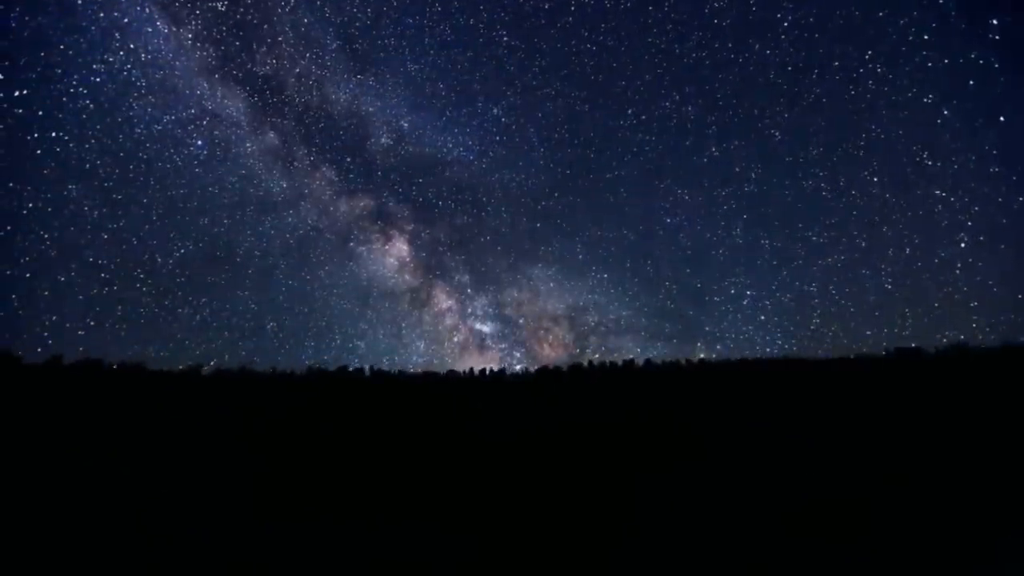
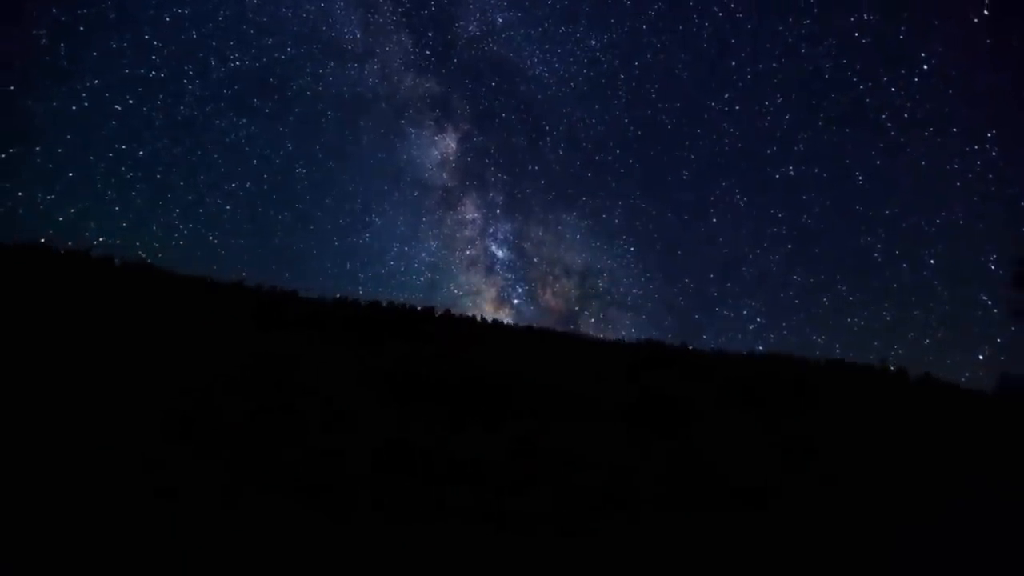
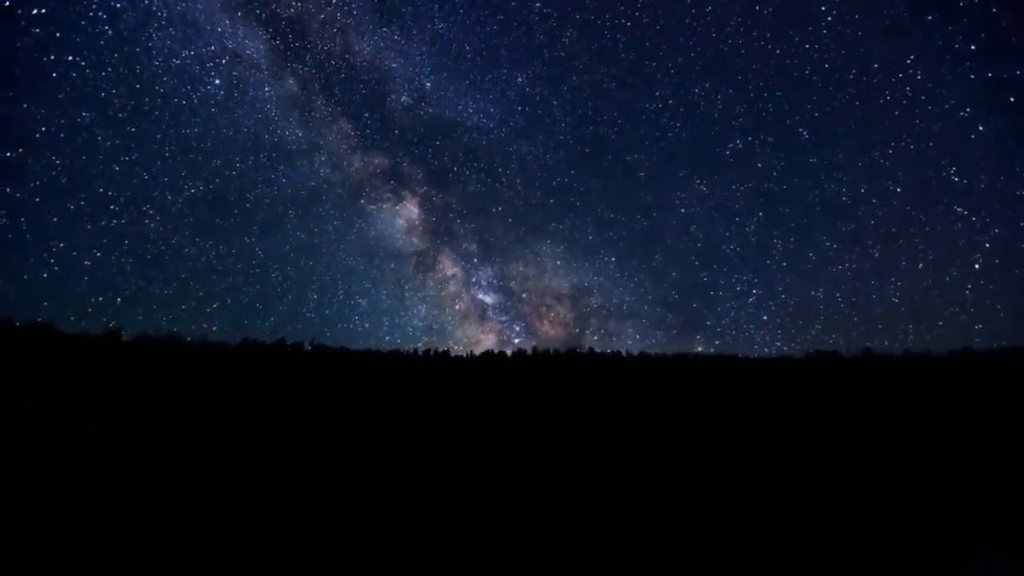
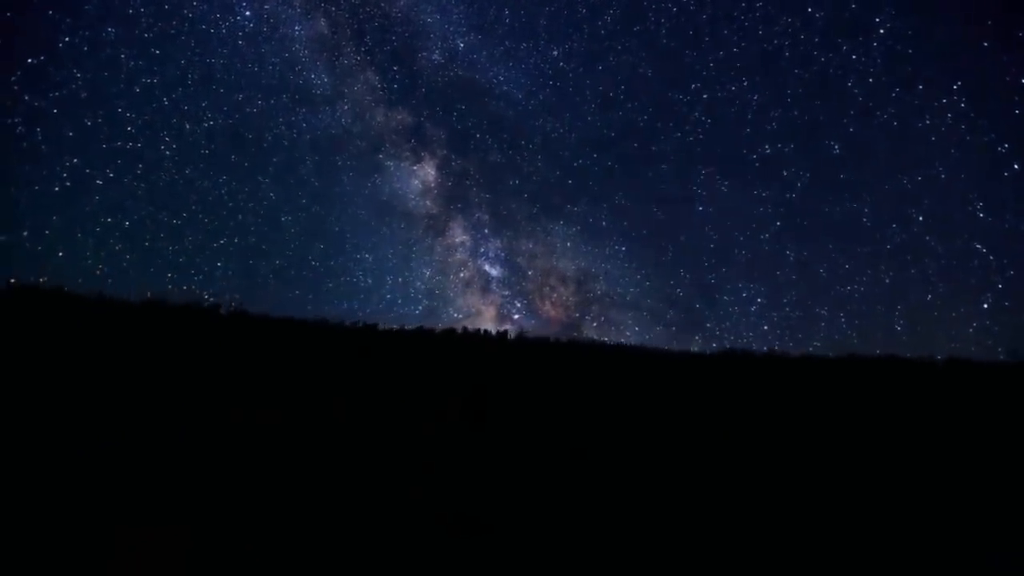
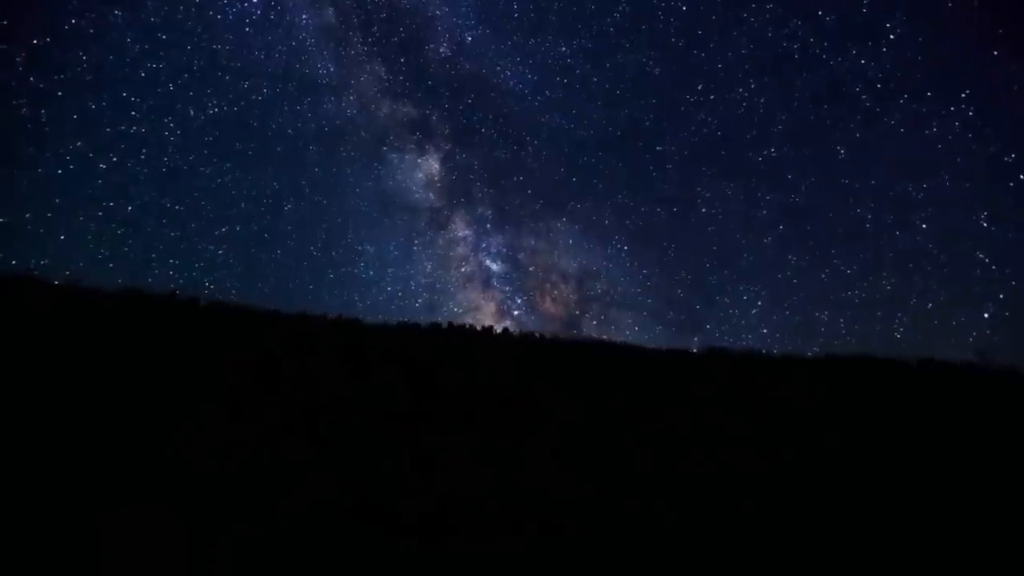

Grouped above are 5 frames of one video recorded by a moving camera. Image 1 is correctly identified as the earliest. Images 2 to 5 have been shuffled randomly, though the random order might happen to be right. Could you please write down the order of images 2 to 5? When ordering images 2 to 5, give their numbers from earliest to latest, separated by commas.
3, 4, 5, 2
